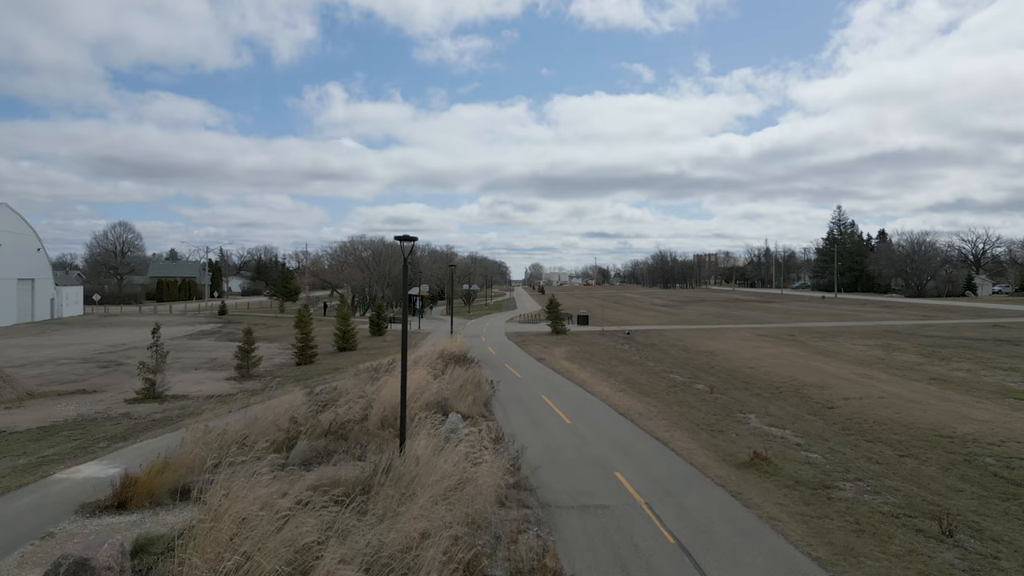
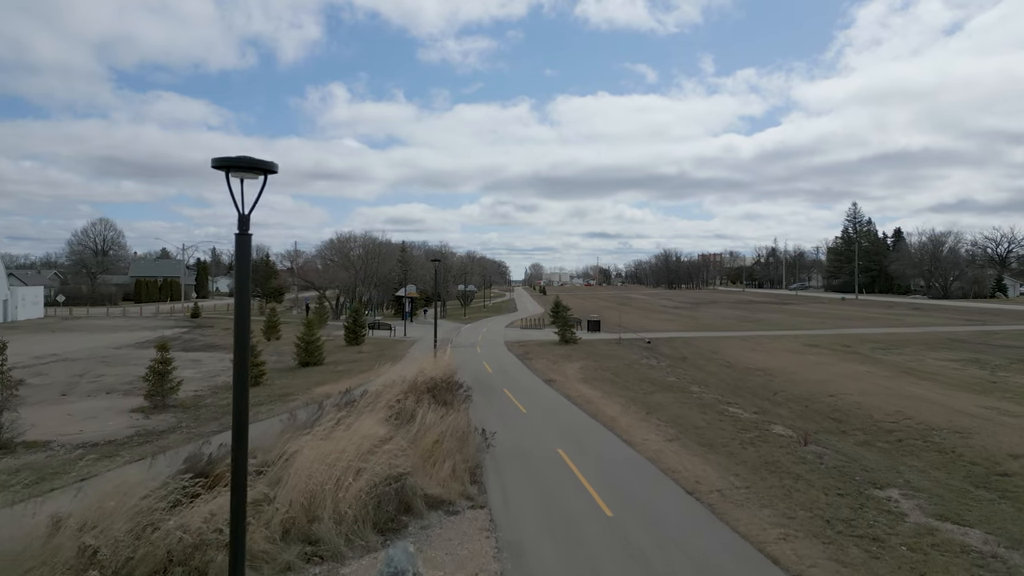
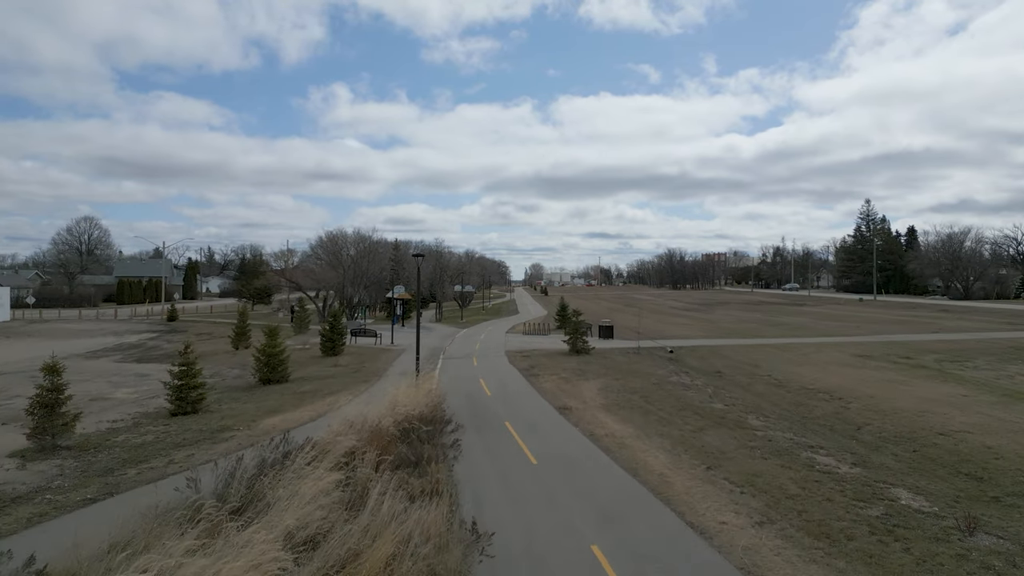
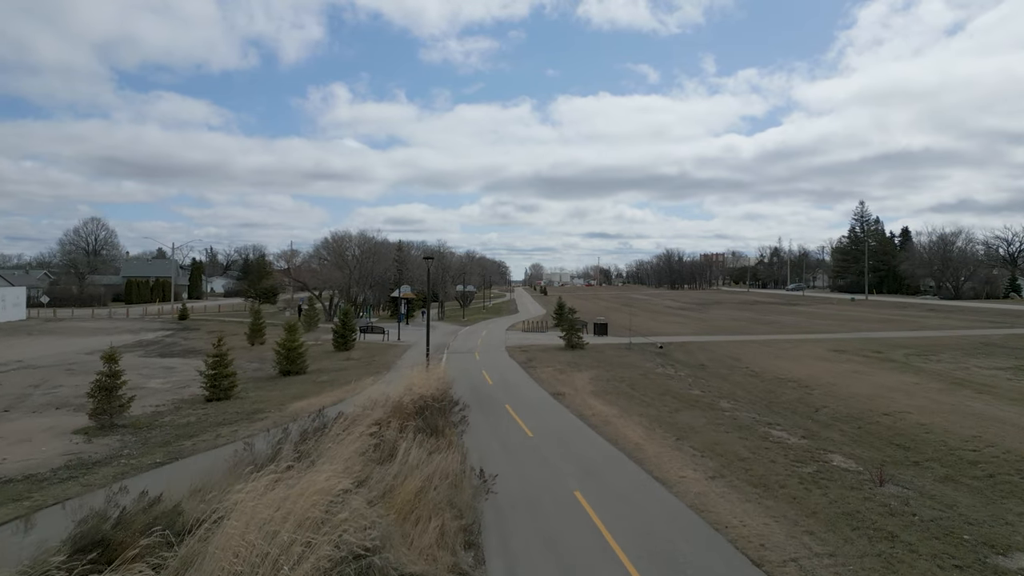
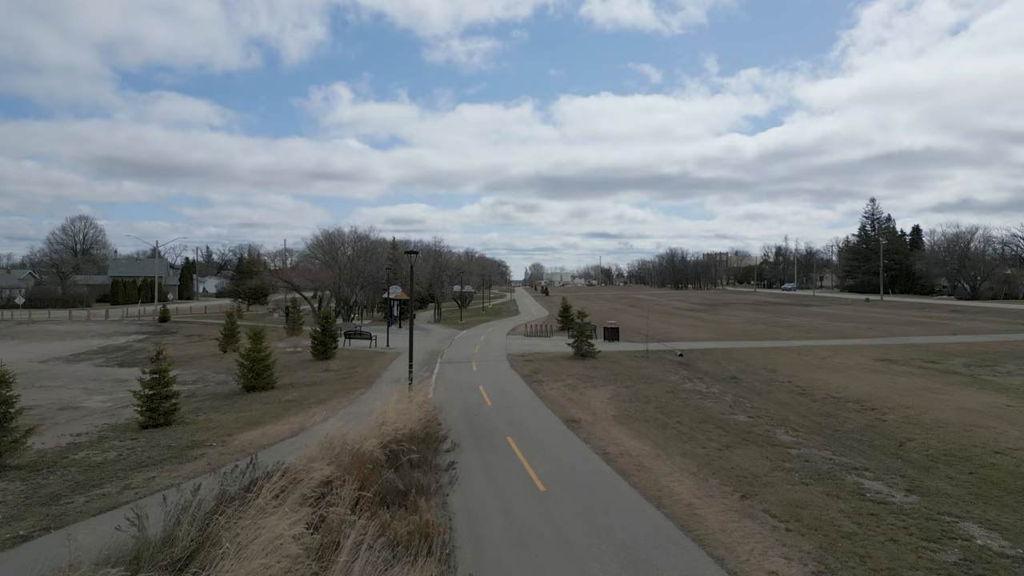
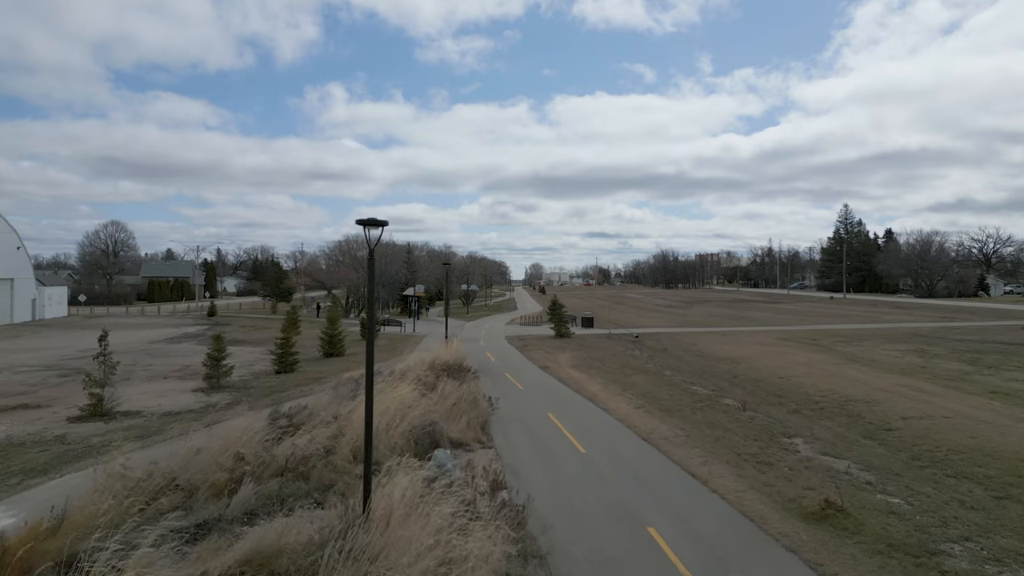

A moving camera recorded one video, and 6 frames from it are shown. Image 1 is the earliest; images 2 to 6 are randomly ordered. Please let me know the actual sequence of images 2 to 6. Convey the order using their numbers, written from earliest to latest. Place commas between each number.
6, 2, 4, 3, 5
